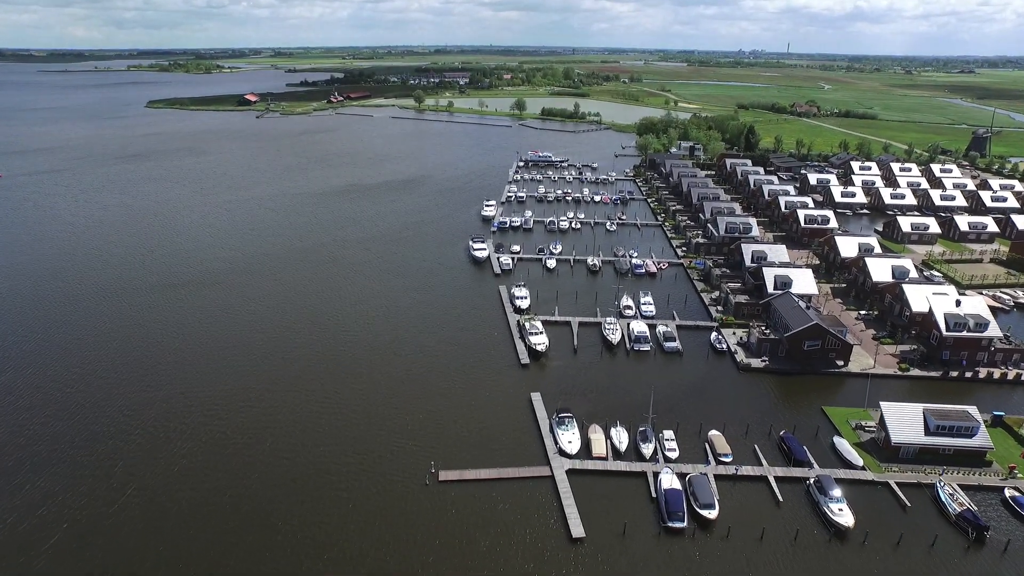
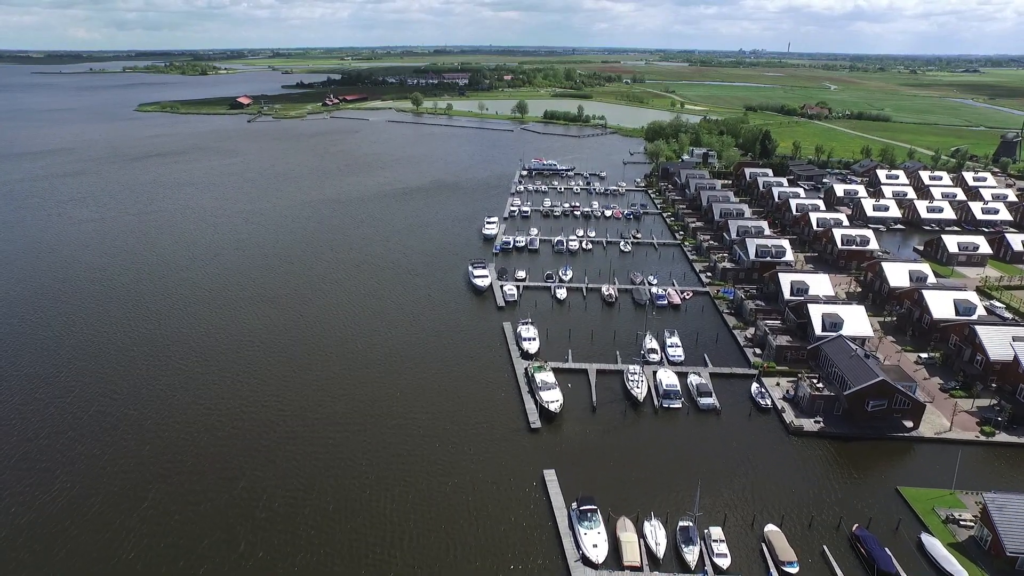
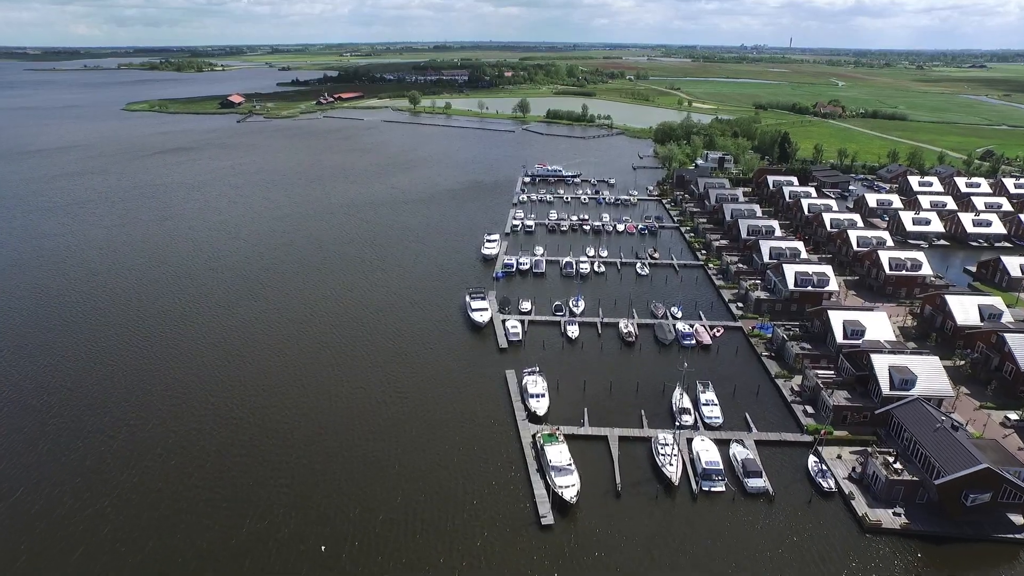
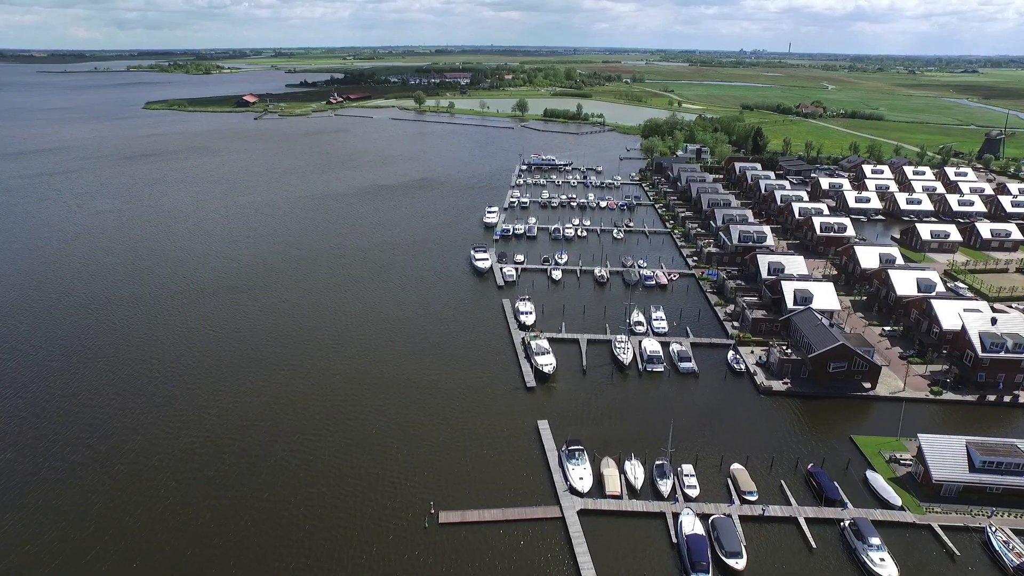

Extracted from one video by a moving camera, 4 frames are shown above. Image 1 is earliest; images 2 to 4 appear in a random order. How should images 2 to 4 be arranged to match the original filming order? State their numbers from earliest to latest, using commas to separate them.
4, 2, 3
